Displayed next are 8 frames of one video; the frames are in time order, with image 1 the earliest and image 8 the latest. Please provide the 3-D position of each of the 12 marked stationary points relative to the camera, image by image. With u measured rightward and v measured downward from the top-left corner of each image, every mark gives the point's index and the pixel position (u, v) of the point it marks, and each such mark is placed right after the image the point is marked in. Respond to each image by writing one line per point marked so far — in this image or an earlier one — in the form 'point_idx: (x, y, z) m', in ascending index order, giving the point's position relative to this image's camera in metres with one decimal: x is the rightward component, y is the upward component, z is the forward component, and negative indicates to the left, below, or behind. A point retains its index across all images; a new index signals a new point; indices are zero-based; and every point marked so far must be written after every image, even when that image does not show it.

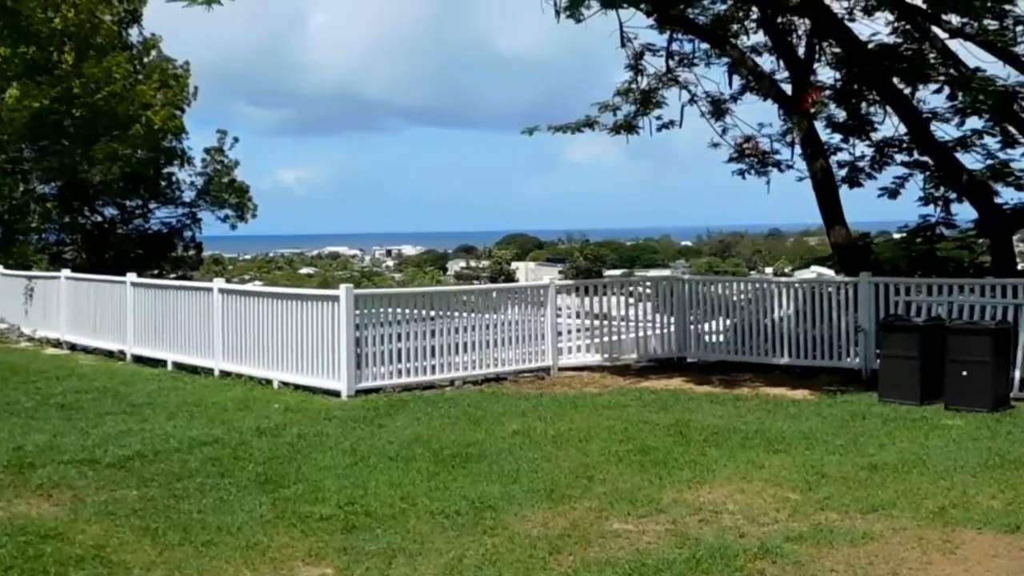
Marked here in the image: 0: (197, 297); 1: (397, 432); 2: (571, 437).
0: (-4.0, -0.2, +14.9) m
1: (-1.0, -1.2, +10.1) m
2: (+0.5, -1.2, +9.6) m
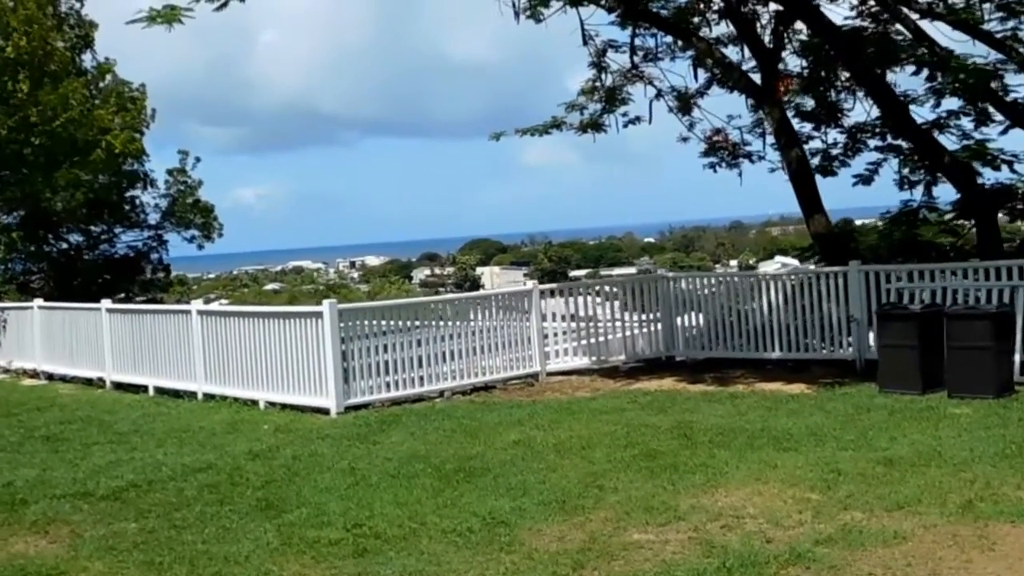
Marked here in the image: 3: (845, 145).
0: (-4.2, -0.4, +14.6) m
1: (-1.0, -1.3, +9.9) m
2: (+0.5, -1.3, +9.4) m
3: (+5.6, +2.4, +20.0) m
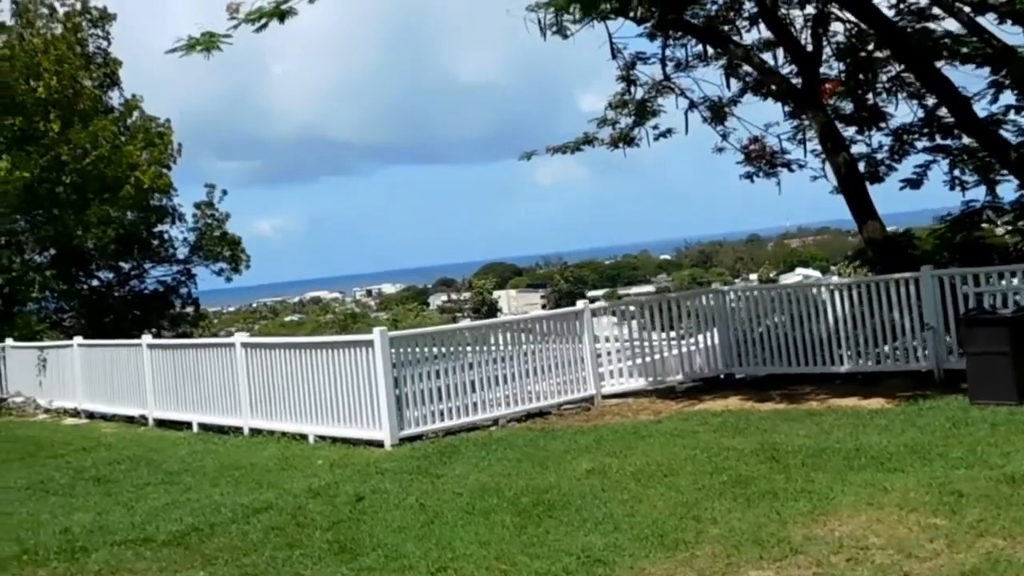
0: (-3.6, -0.8, +14.1) m
1: (-0.4, -1.5, +9.3) m
2: (+1.1, -1.4, +8.8) m
3: (+6.2, +2.2, +19.5) m
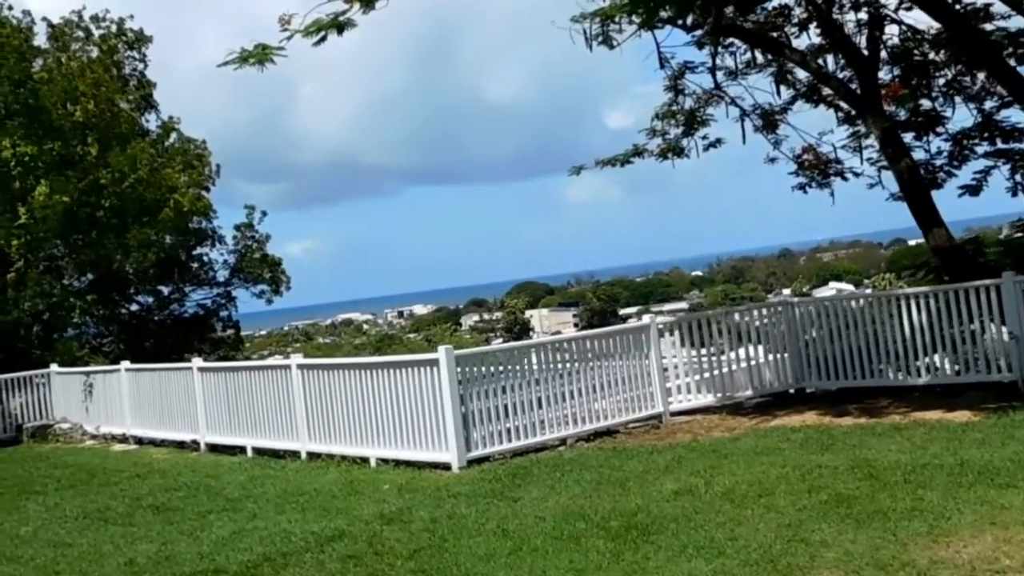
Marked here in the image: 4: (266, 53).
0: (-2.8, -1.1, +13.8) m
1: (+0.2, -1.6, +8.9) m
2: (+1.7, -1.5, +8.4) m
3: (+7.0, +2.1, +18.9) m
4: (-2.4, +2.3, +11.4) m
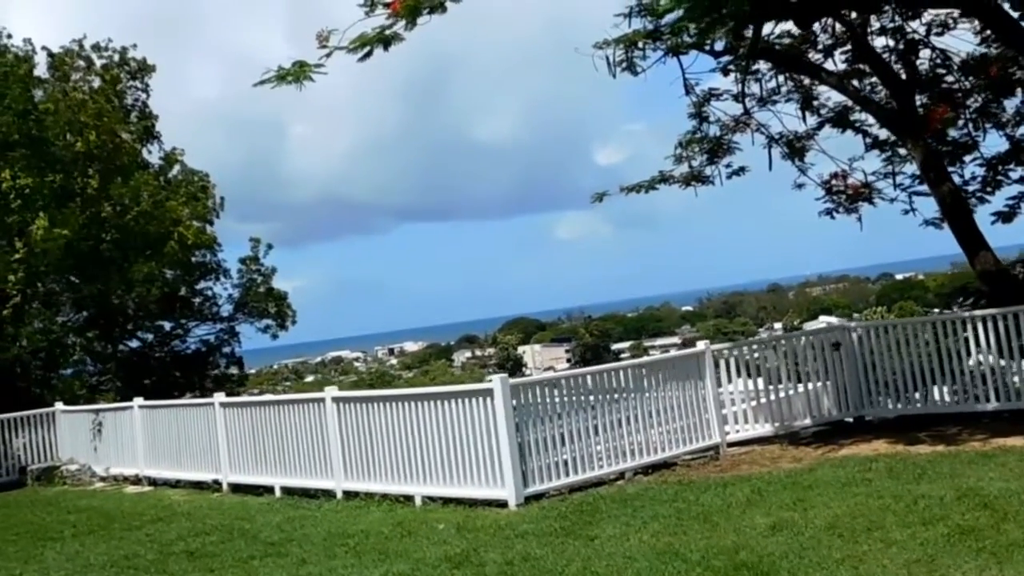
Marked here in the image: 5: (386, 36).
0: (-2.3, -1.4, +13.1) m
1: (+0.8, -1.8, +8.2) m
2: (+2.2, -1.6, +7.7) m
3: (+7.4, +1.7, +18.4) m
4: (-1.9, +2.0, +10.8) m
5: (-1.1, +2.3, +10.5) m
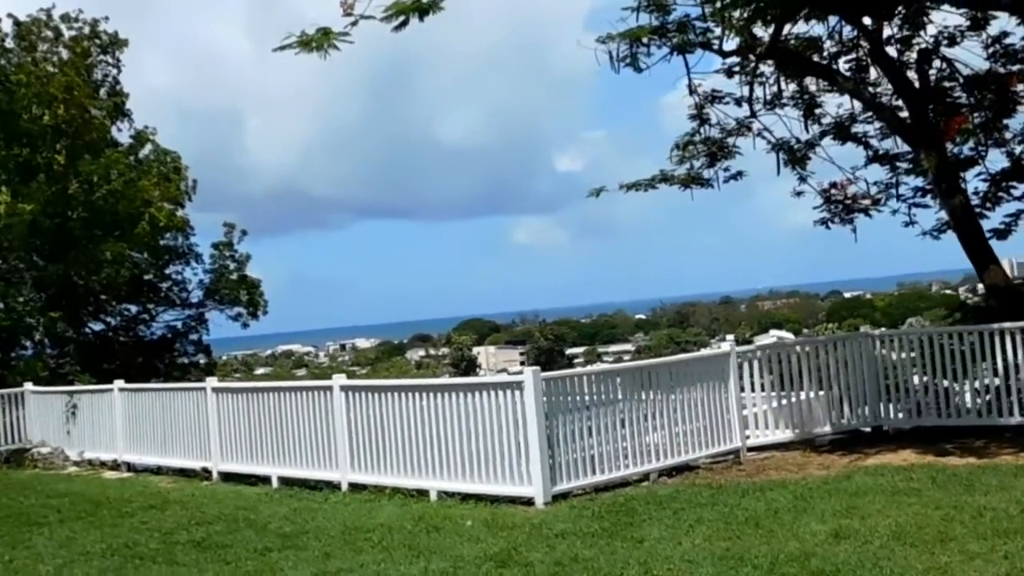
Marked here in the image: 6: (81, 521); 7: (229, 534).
0: (-2.2, -1.2, +12.6) m
1: (+1.1, -1.7, +7.8) m
2: (+2.6, -1.6, +7.4) m
3: (+7.5, +1.5, +18.3) m
4: (-1.5, +2.2, +10.3) m
5: (-0.7, +2.4, +10.0) m
6: (-4.0, -2.2, +10.9) m
7: (-2.3, -2.0, +9.5) m
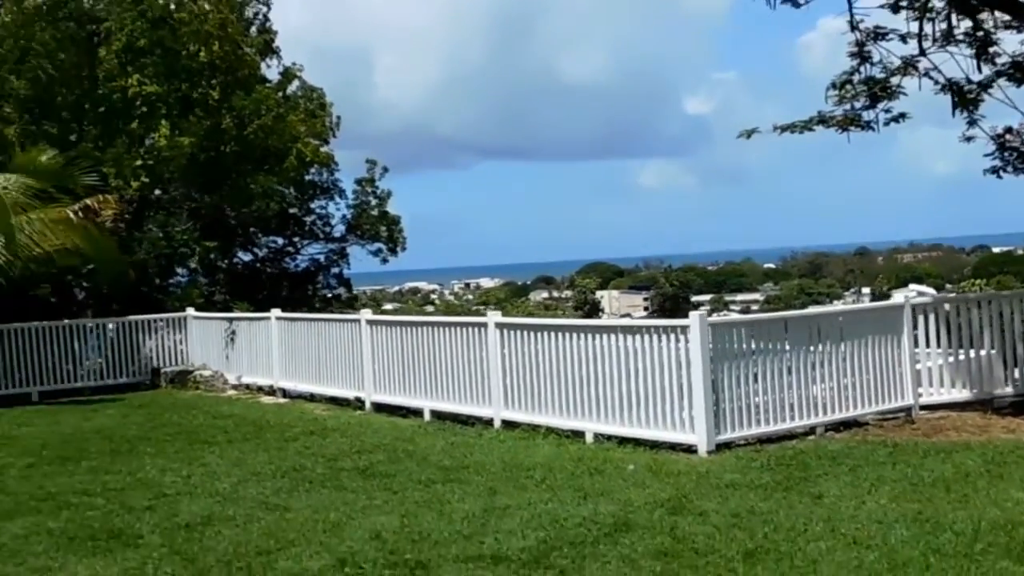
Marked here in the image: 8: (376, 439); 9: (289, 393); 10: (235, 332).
0: (-0.5, -0.5, +12.4) m
1: (+2.2, -1.4, +7.4) m
2: (+3.6, -1.3, +6.8) m
3: (+9.8, +2.1, +17.0) m
4: (0.0, +2.8, +10.0) m
5: (+0.8, +2.9, +9.6) m
6: (-2.6, -1.5, +11.0) m
7: (-1.0, -1.5, +9.4) m
8: (-1.4, -1.5, +11.2) m
9: (-3.2, -1.5, +16.3) m
10: (-4.3, -0.7, +17.7) m
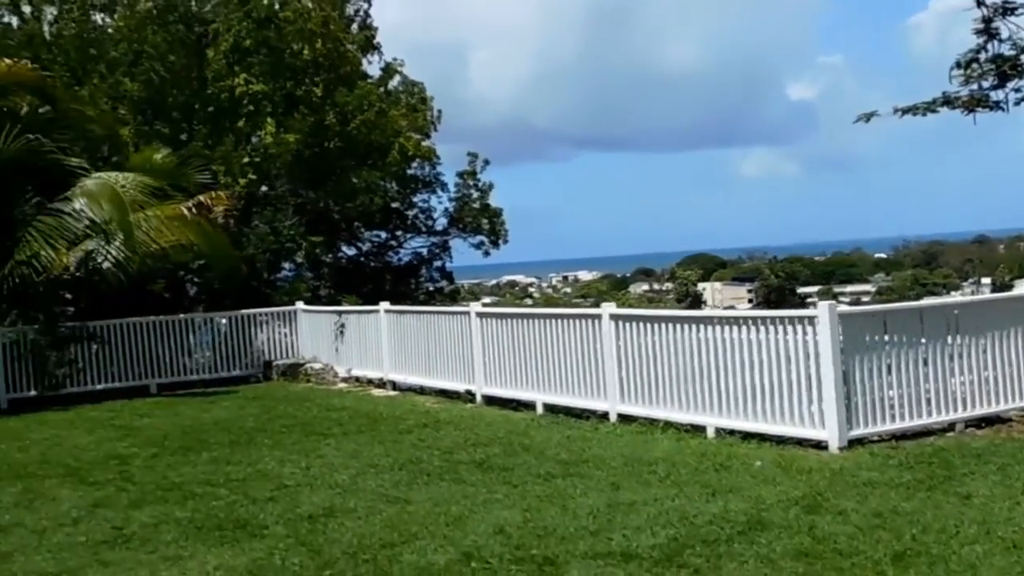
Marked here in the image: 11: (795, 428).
0: (+0.6, -0.4, +12.2) m
1: (+2.9, -1.3, +6.9) m
2: (+4.3, -1.2, +6.2) m
3: (+11.3, +2.3, +15.8) m
4: (+0.9, +2.9, +9.7) m
5: (+1.7, +3.0, +9.2) m
6: (-1.5, -1.4, +10.9) m
7: (-0.1, -1.4, +9.2) m
8: (-0.3, -1.4, +11.0) m
9: (-1.6, -1.4, +16.2) m
10: (-2.6, -0.6, +17.8) m
11: (+2.3, -1.2, +9.7) m
